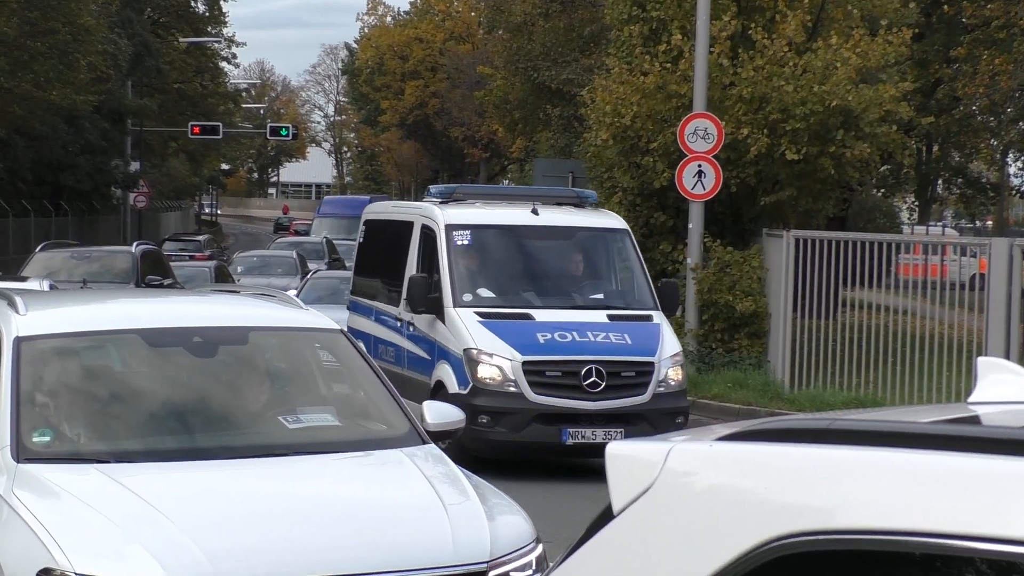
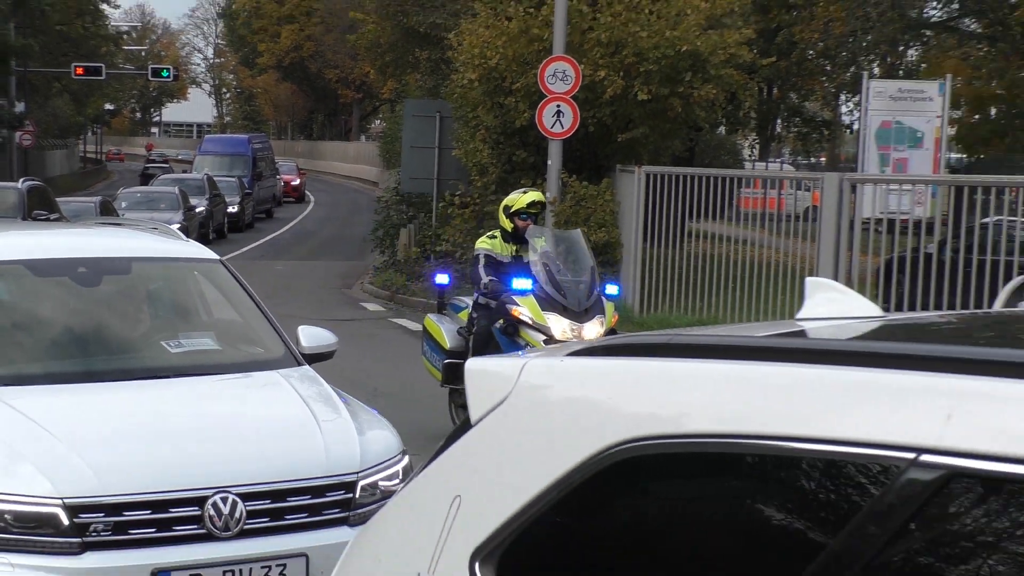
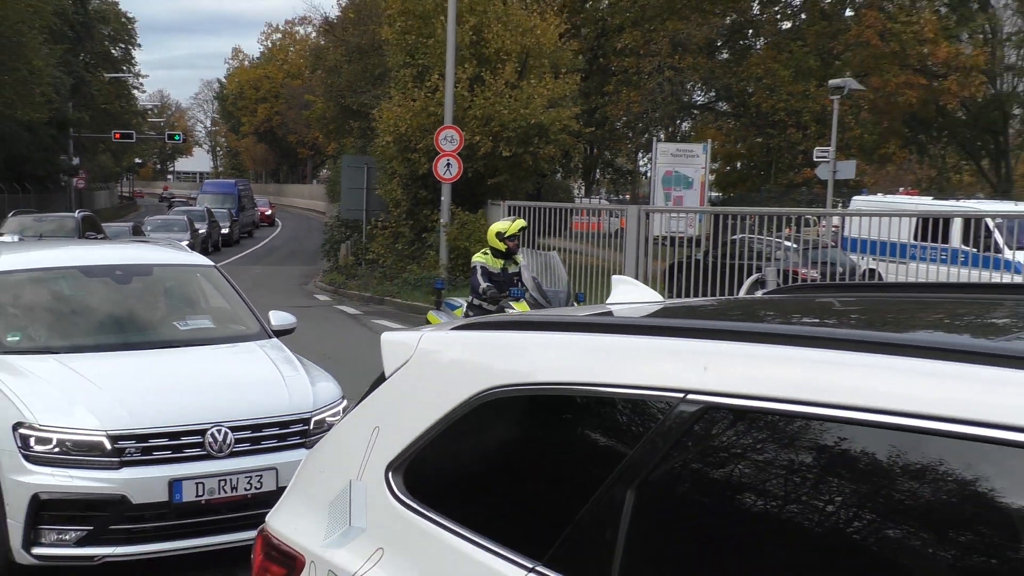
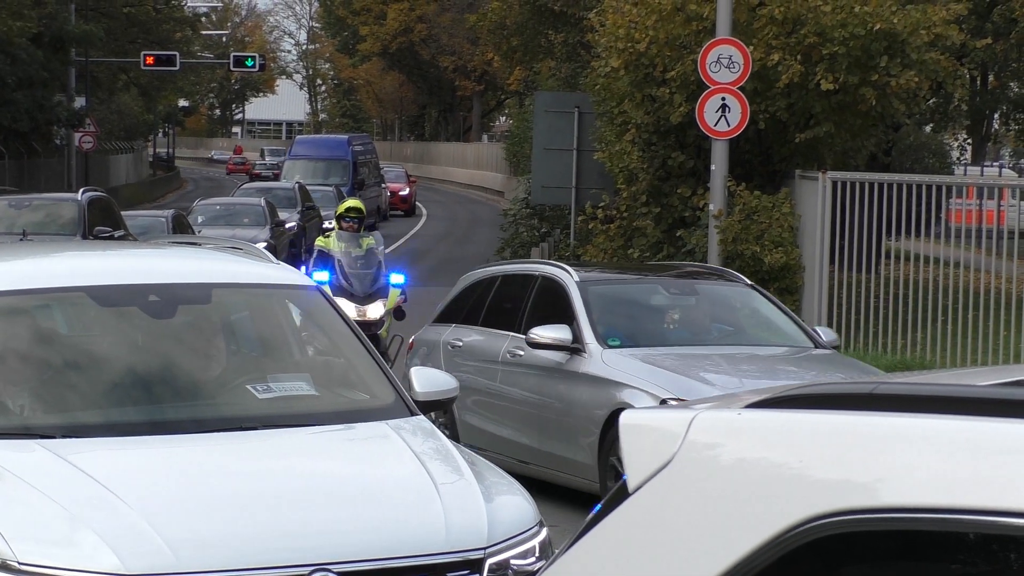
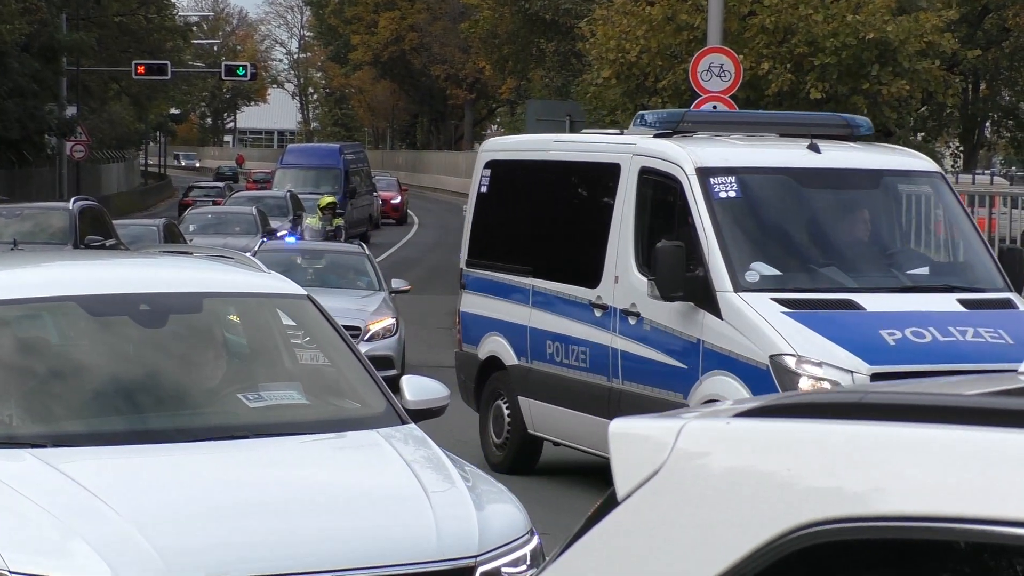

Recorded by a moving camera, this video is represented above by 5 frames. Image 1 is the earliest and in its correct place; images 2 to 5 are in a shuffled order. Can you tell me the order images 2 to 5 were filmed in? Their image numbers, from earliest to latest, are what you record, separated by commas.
5, 4, 2, 3
